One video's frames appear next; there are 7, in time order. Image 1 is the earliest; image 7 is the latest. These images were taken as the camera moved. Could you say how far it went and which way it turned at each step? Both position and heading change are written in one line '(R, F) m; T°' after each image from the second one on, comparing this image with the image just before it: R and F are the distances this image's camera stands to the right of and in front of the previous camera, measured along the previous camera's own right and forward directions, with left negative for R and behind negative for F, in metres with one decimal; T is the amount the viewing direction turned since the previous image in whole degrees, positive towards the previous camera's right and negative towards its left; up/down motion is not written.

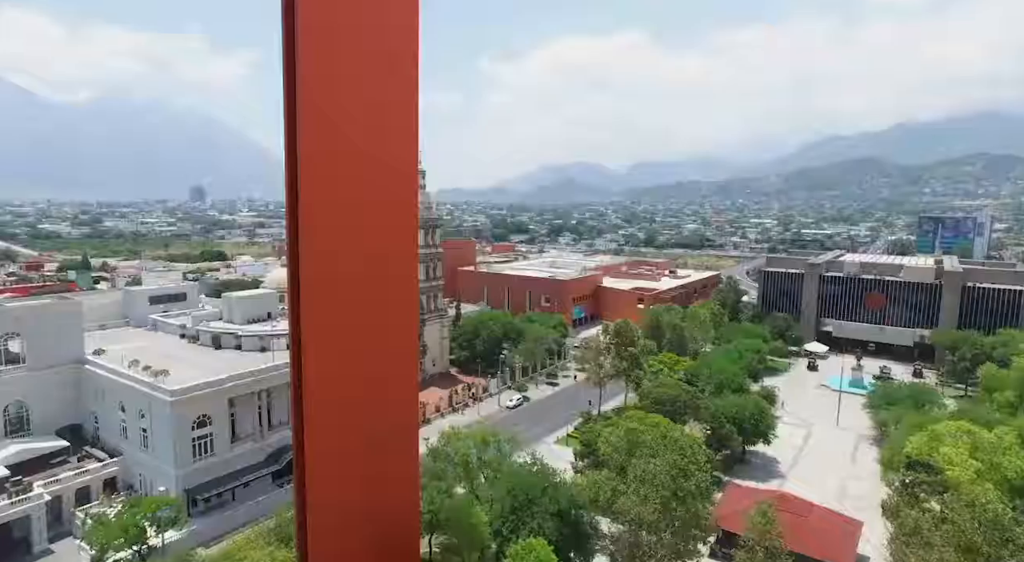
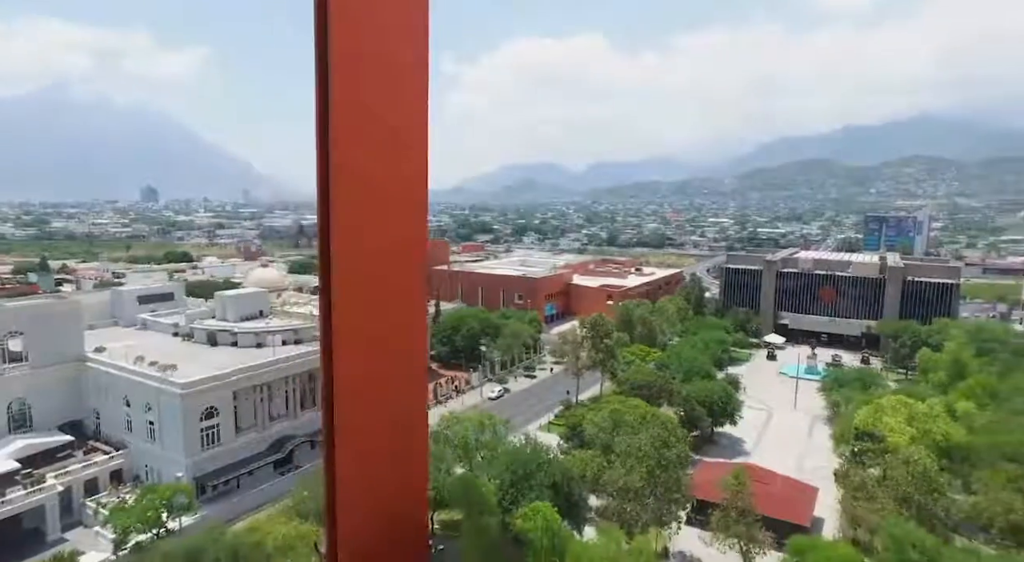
(-0.6, -1.0) m; +3°
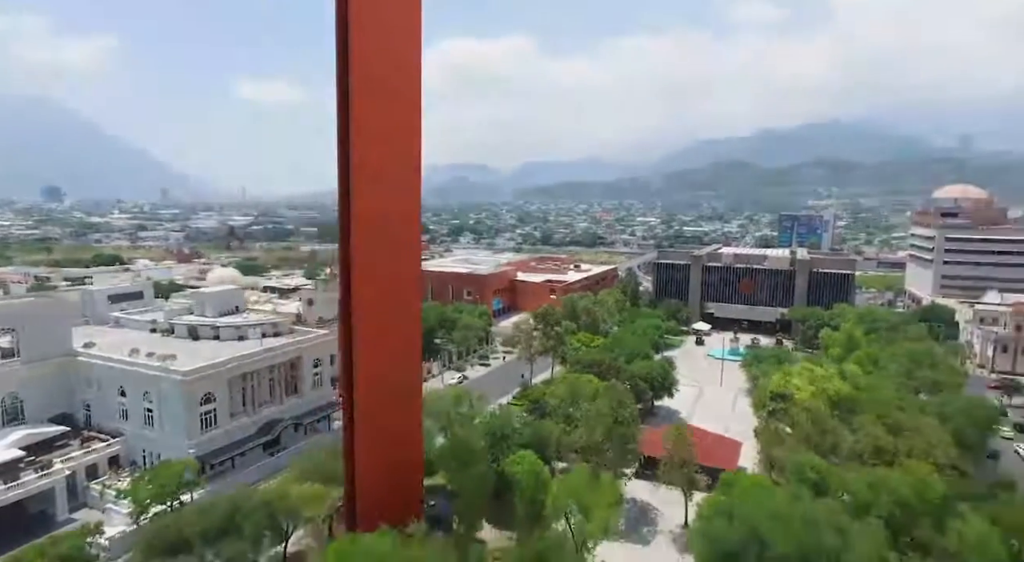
(-0.9, -1.8) m; +6°
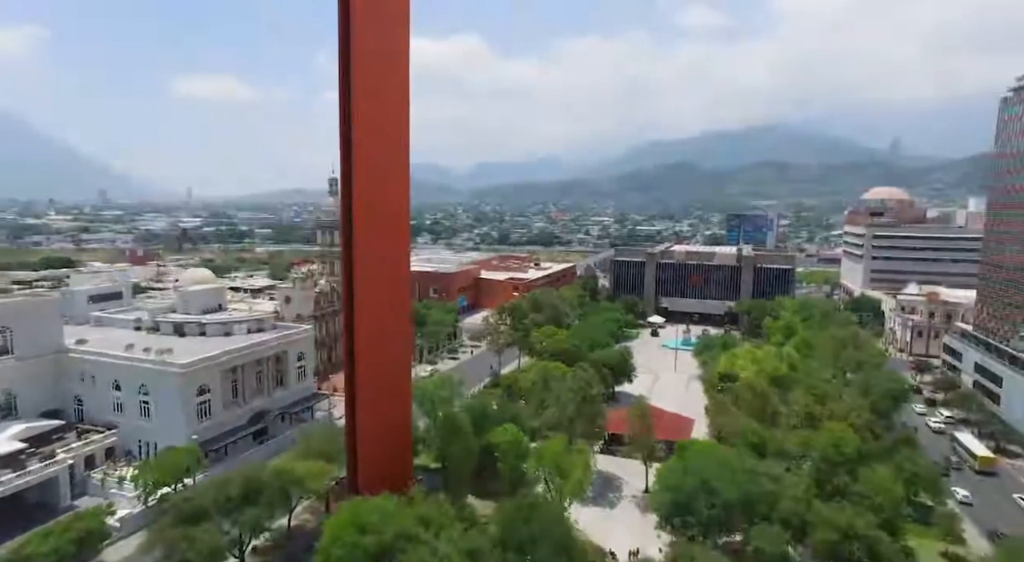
(-0.5, -1.3) m; +4°
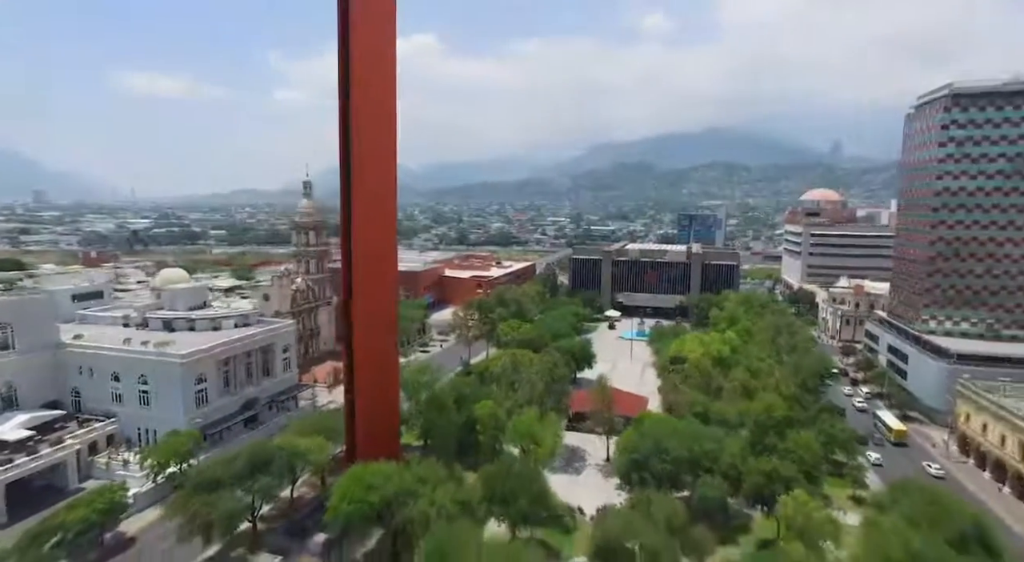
(-0.5, -1.7) m; +4°
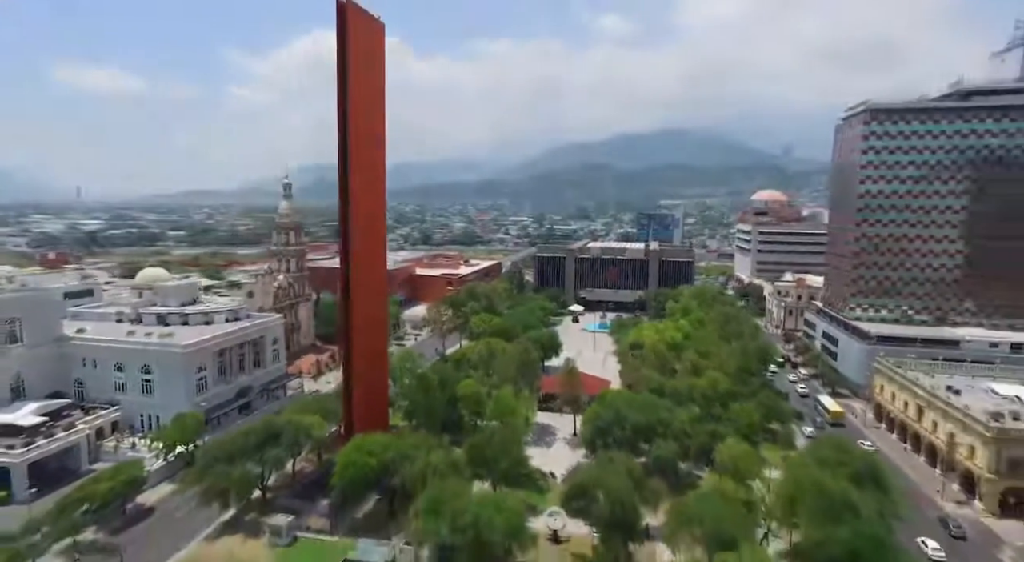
(-0.4, -1.8) m; +3°
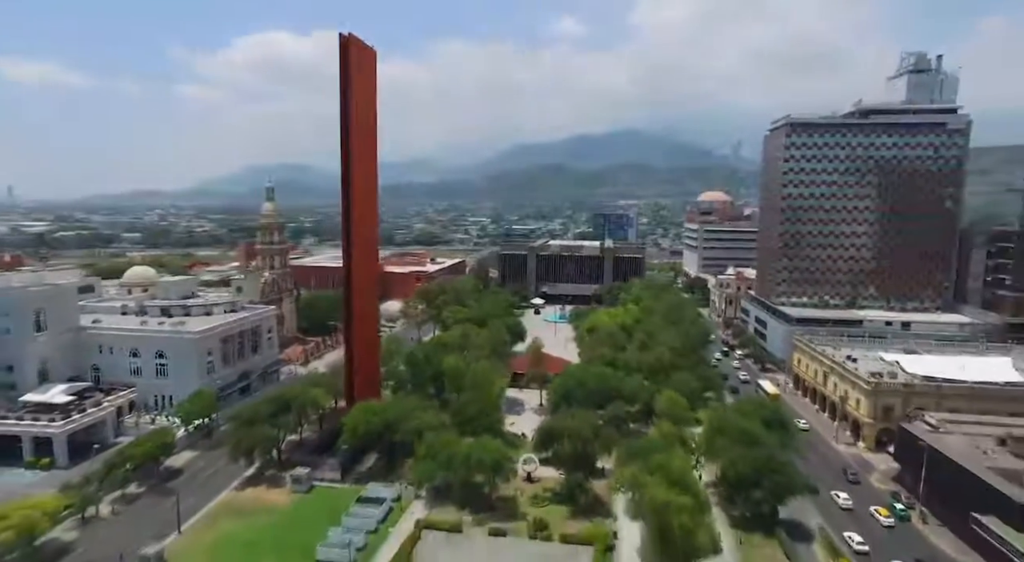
(-0.5, -2.7) m; +4°
